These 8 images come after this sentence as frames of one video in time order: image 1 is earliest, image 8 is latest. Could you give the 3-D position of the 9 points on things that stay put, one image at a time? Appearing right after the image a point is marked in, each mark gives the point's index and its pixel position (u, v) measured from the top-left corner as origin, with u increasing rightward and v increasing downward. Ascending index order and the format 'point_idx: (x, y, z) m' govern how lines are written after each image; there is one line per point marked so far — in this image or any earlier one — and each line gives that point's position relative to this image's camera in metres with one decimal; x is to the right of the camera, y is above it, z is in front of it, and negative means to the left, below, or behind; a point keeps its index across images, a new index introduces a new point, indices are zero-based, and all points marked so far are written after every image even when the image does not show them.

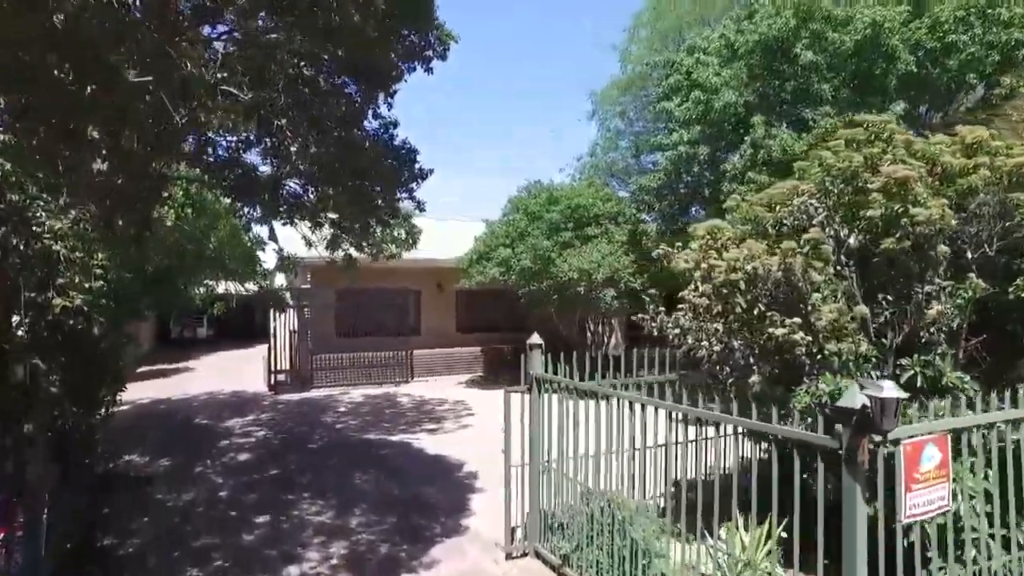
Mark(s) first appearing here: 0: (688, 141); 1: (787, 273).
0: (+2.7, +2.2, +10.1) m
1: (+1.7, +0.1, +4.1) m
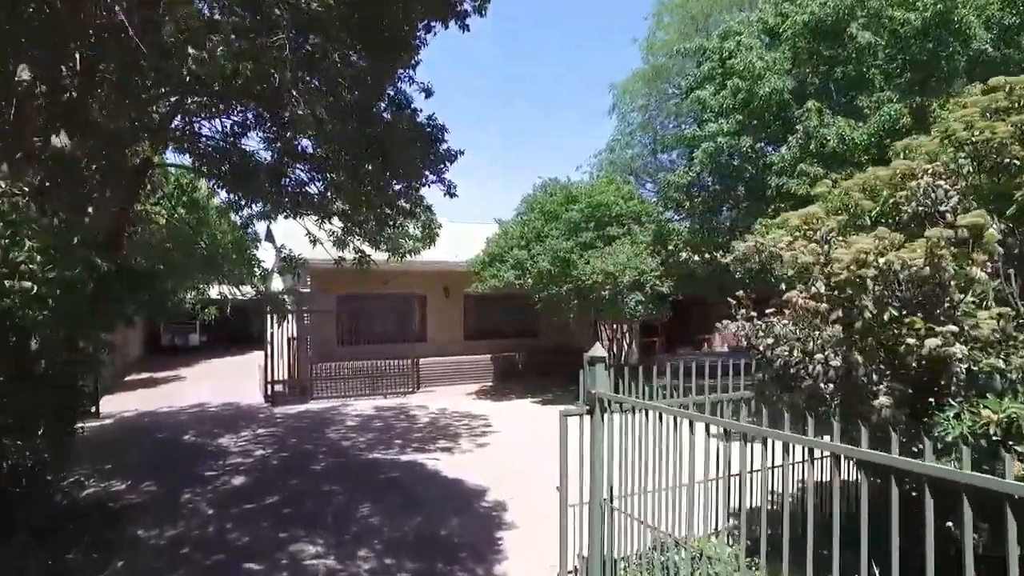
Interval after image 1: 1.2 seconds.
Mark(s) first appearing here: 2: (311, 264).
0: (+3.0, +2.2, +9.2) m
1: (+2.1, +0.1, +3.3) m
2: (-3.9, +0.5, +13.0) m
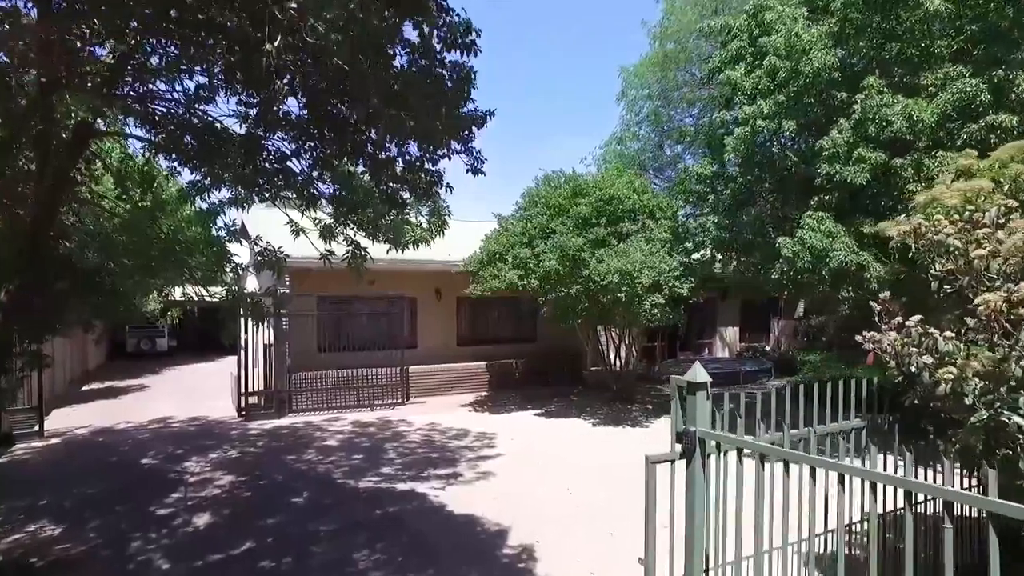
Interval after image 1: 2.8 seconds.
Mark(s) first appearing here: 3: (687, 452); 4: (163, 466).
0: (+3.2, +2.2, +8.2) m
1: (+2.4, +0.1, +2.2) m
2: (-3.9, +0.5, +11.8) m
3: (+0.8, -0.8, +3.1) m
4: (-4.2, -2.2, +8.1) m
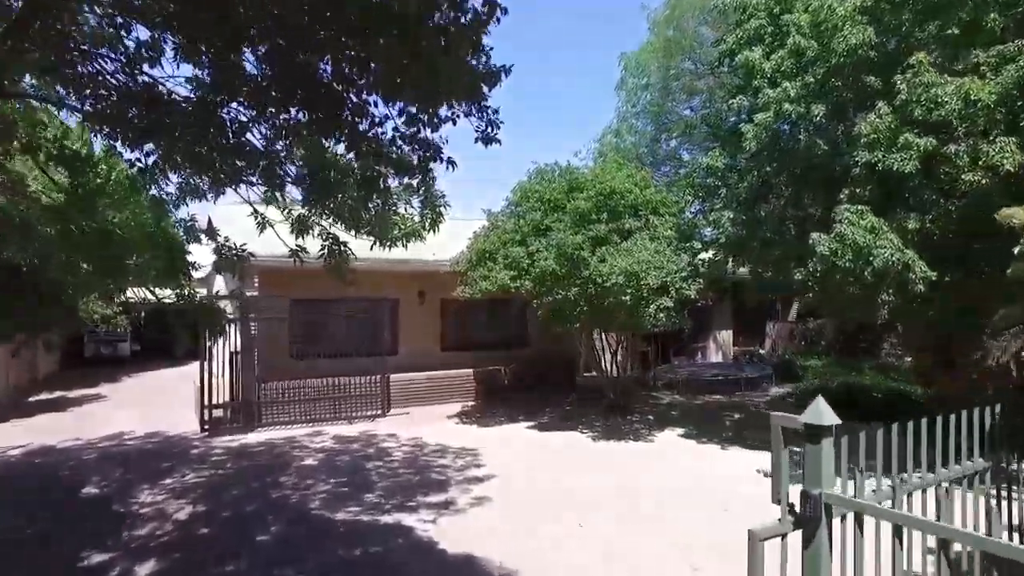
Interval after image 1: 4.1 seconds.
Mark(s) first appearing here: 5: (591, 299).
0: (+3.1, +2.1, +7.4) m
1: (+2.6, +0.1, +1.4) m
2: (-4.1, +0.4, +10.7) m
3: (+1.0, -0.8, +2.2) m
4: (-4.3, -2.2, +7.0) m
5: (+1.1, -0.2, +9.7) m
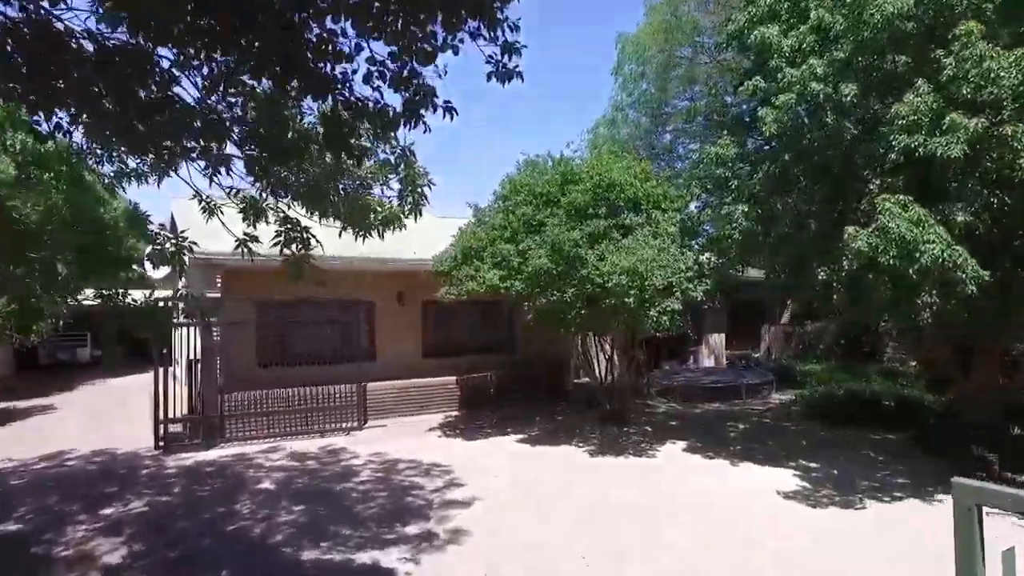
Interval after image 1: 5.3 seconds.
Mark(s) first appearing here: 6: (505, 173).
0: (+3.1, +2.1, +6.6) m
1: (+2.7, +0.1, +0.6) m
2: (-4.2, +0.4, +9.7) m
3: (+1.1, -0.8, +1.4) m
4: (-4.3, -2.2, +6.0) m
5: (+1.0, -0.2, +8.9) m
6: (-0.1, +1.8, +10.3) m
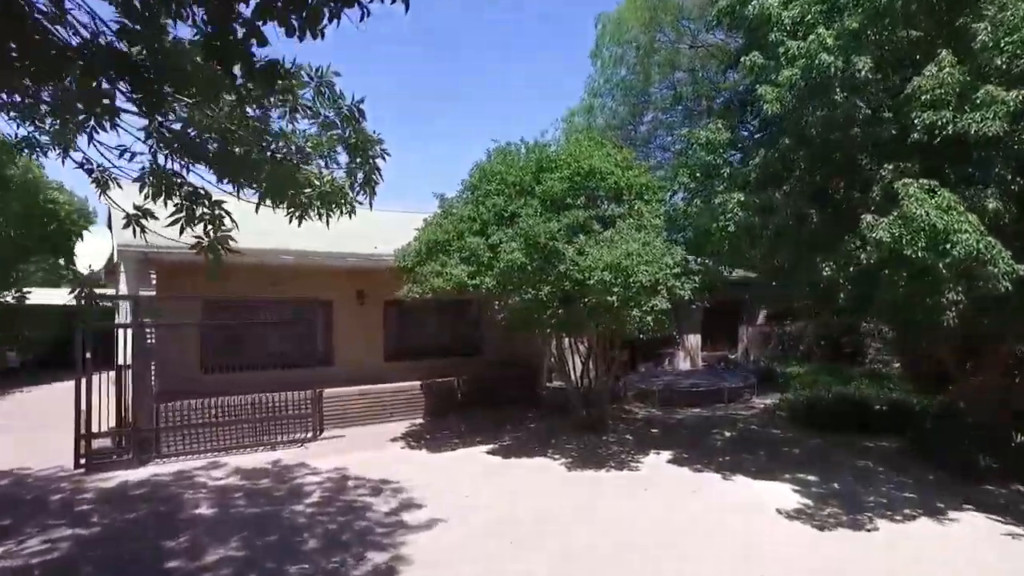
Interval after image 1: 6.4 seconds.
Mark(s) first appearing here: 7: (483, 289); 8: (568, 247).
0: (+2.8, +2.2, +6.0) m
1: (+2.8, +0.1, -0.1) m
2: (-4.6, +0.5, +8.7) m
3: (+1.1, -0.7, +0.6) m
4: (-4.5, -2.2, +4.9) m
5: (+0.6, -0.1, +8.1) m
6: (-0.5, +1.8, +9.4) m
7: (-0.4, 0.0, +8.4) m
8: (+0.7, +0.5, +7.9) m
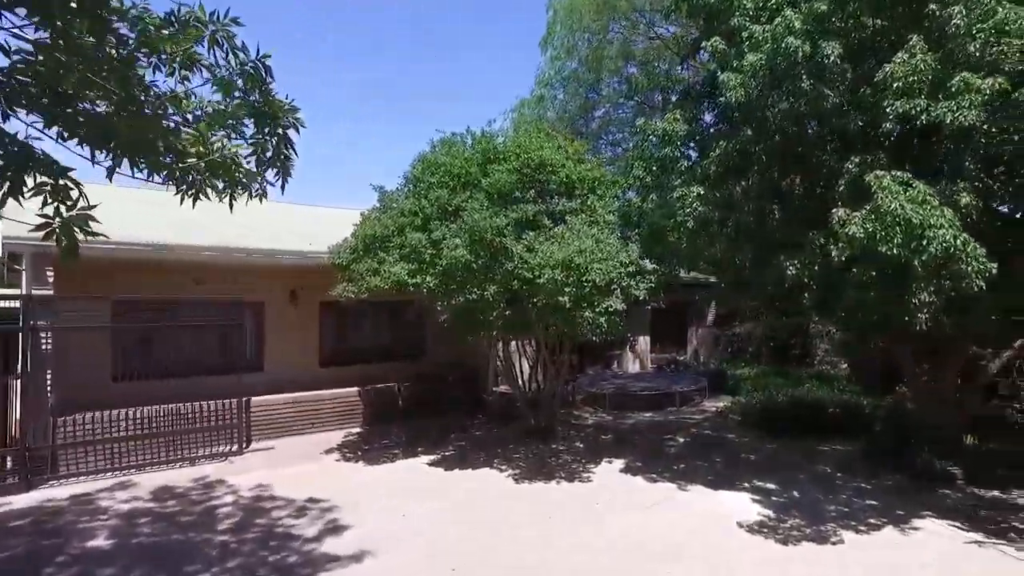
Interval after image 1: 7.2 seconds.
0: (+2.4, +2.2, +5.6) m
1: (+2.8, +0.1, -0.5) m
2: (-5.3, +0.5, +7.7) m
3: (+1.0, -0.7, +0.1) m
4: (-4.9, -2.1, +4.0) m
5: (0.0, -0.1, +7.5) m
6: (-1.3, +1.8, +8.8) m
7: (-1.0, 0.0, +7.8) m
8: (0.0, +0.5, +7.3) m
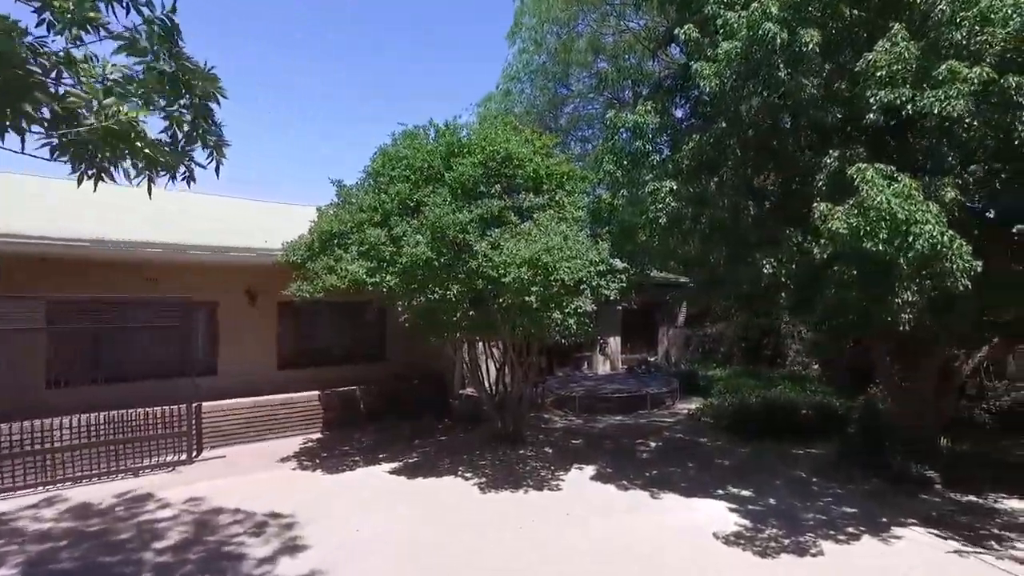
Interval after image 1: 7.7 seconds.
0: (+2.1, +2.2, +5.3) m
1: (+2.7, +0.1, -0.7) m
2: (-5.7, +0.5, +7.1) m
3: (+1.0, -0.7, -0.2) m
4: (-5.1, -2.1, +3.4) m
5: (-0.4, -0.1, +7.1) m
6: (-1.7, +1.8, +8.3) m
7: (-1.4, 0.0, +7.3) m
8: (-0.3, +0.5, +6.9) m
